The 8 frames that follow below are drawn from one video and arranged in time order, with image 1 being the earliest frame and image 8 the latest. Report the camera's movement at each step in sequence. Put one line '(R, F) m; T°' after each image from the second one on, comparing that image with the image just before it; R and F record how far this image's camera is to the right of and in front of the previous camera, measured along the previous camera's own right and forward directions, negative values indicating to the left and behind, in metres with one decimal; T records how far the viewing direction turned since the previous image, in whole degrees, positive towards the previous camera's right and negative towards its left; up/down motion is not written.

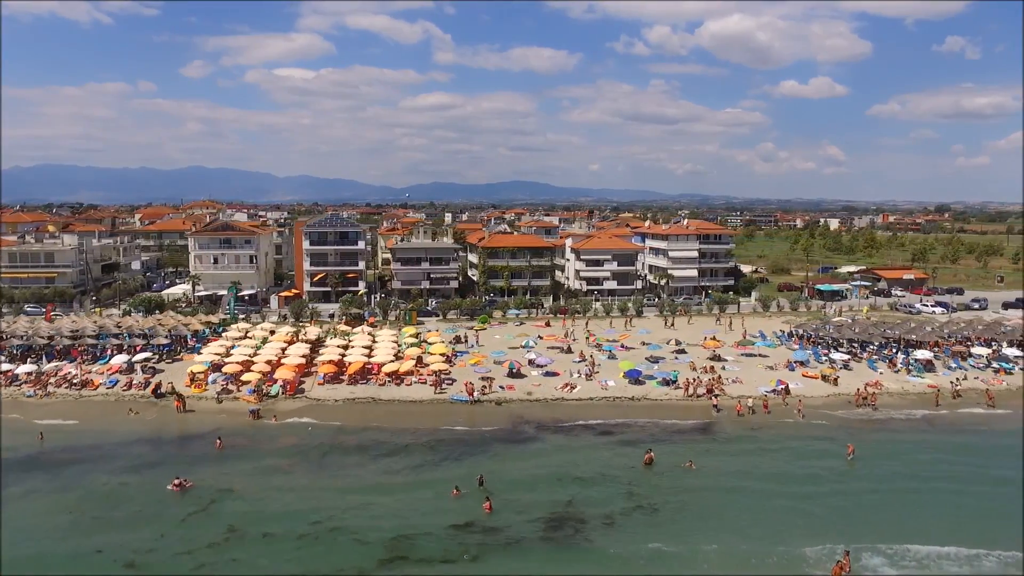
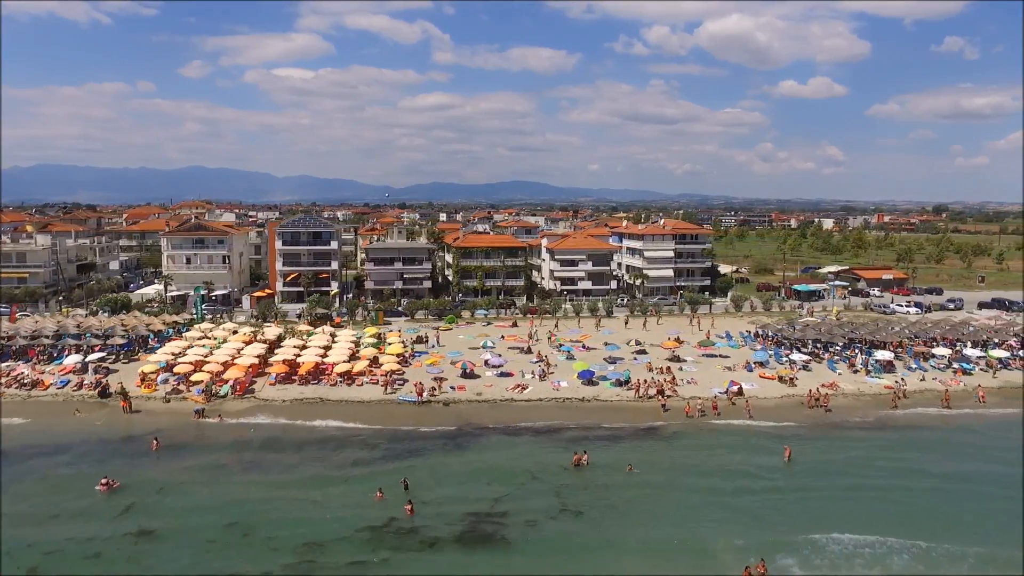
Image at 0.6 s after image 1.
(+2.3, +0.2) m; 0°
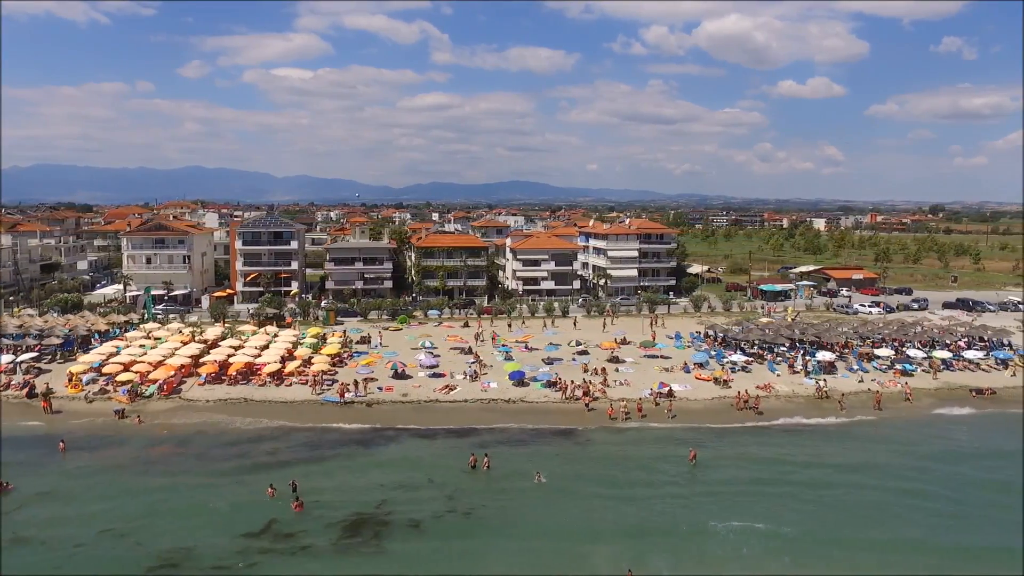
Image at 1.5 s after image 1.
(+3.3, +0.2) m; 0°
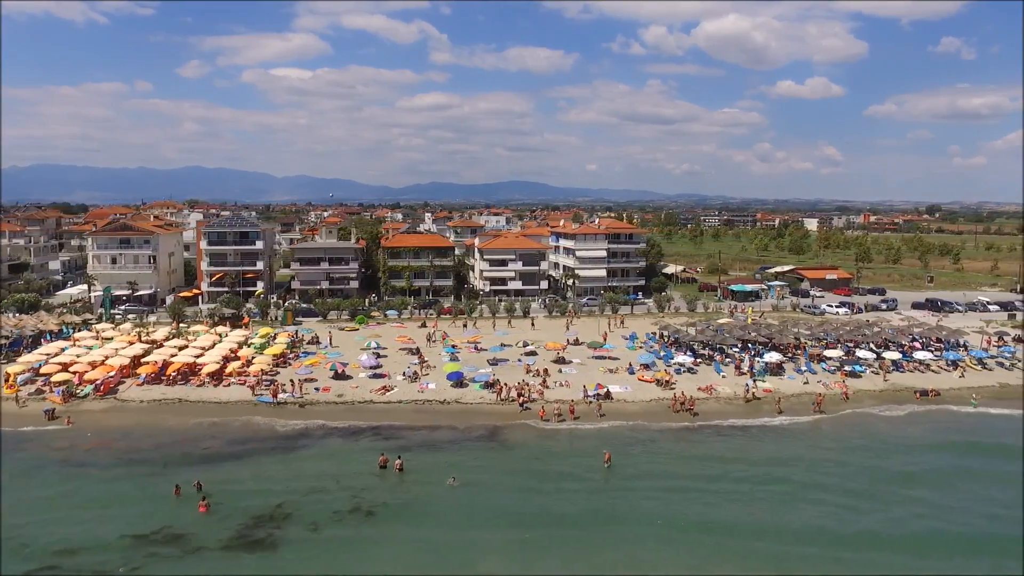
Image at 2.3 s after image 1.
(+2.9, +0.2) m; 0°
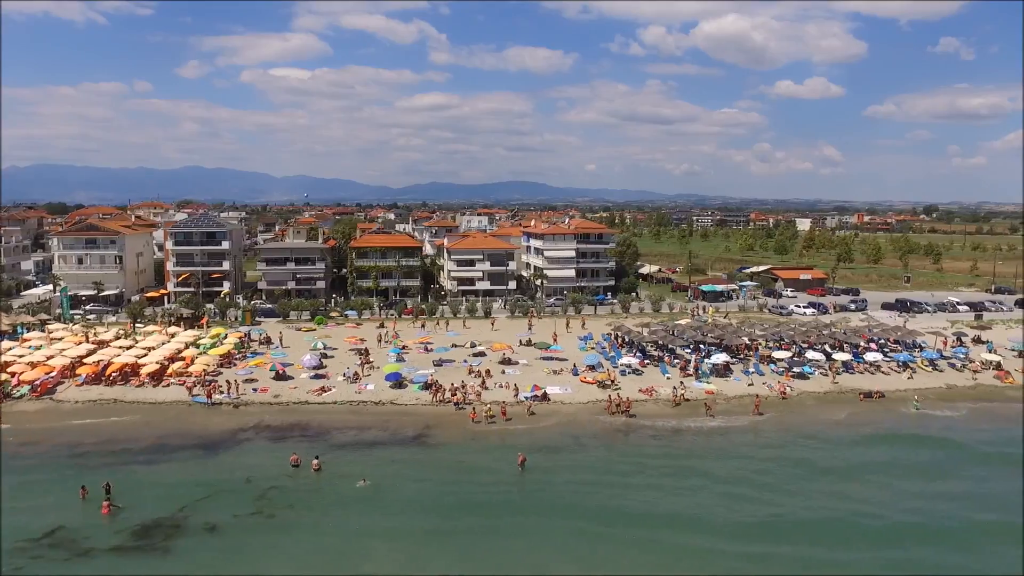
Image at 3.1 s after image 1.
(+2.8, +0.1) m; 0°
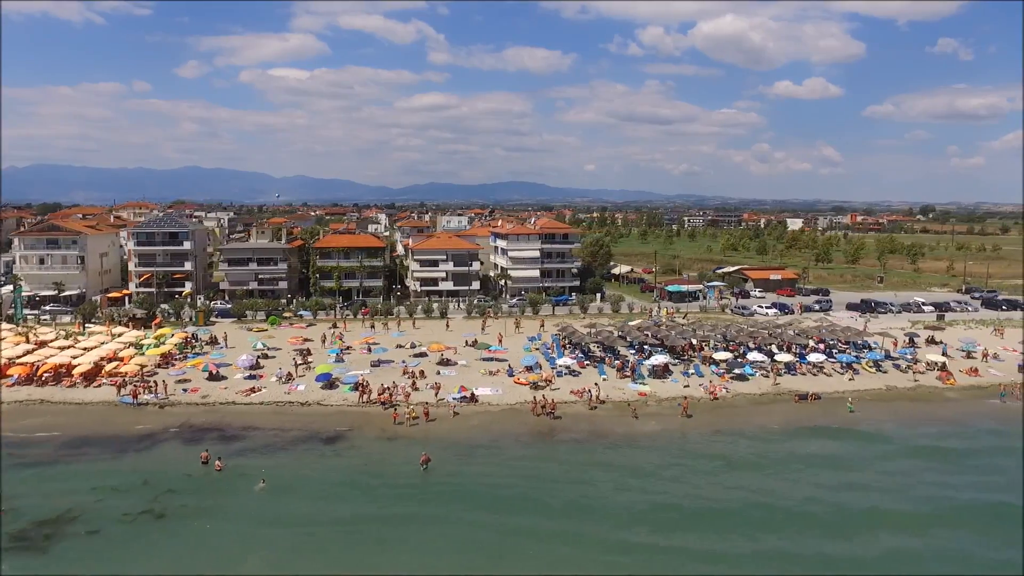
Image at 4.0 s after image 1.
(+3.2, +0.1) m; 0°
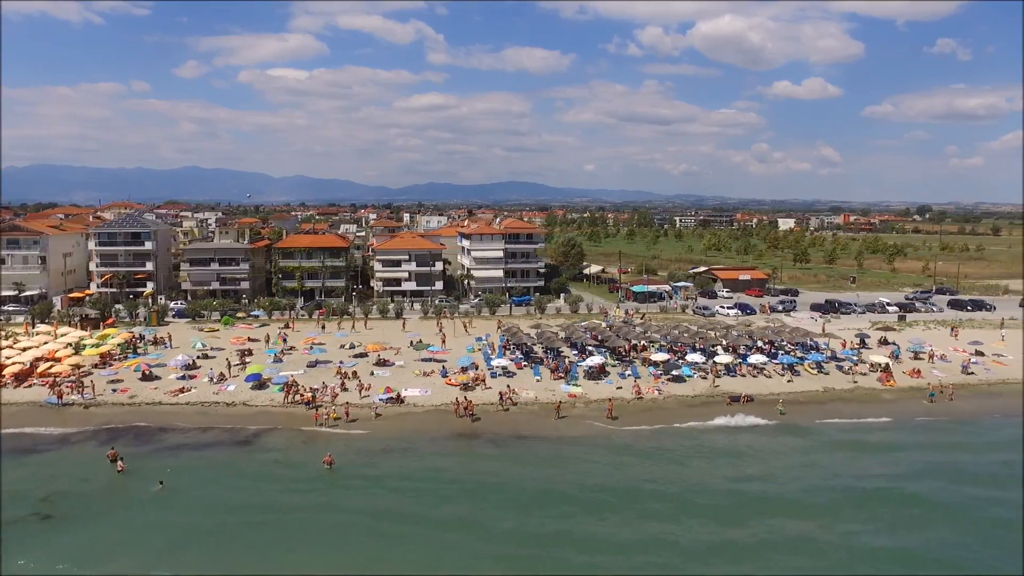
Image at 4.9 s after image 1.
(+3.2, +0.1) m; 0°
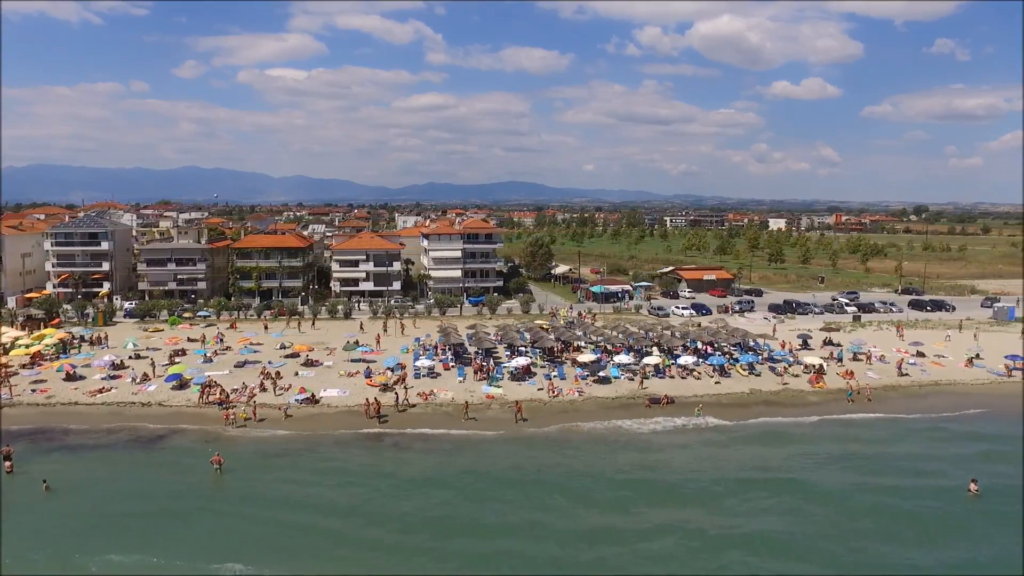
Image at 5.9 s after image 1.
(+3.7, 0.0) m; 0°
